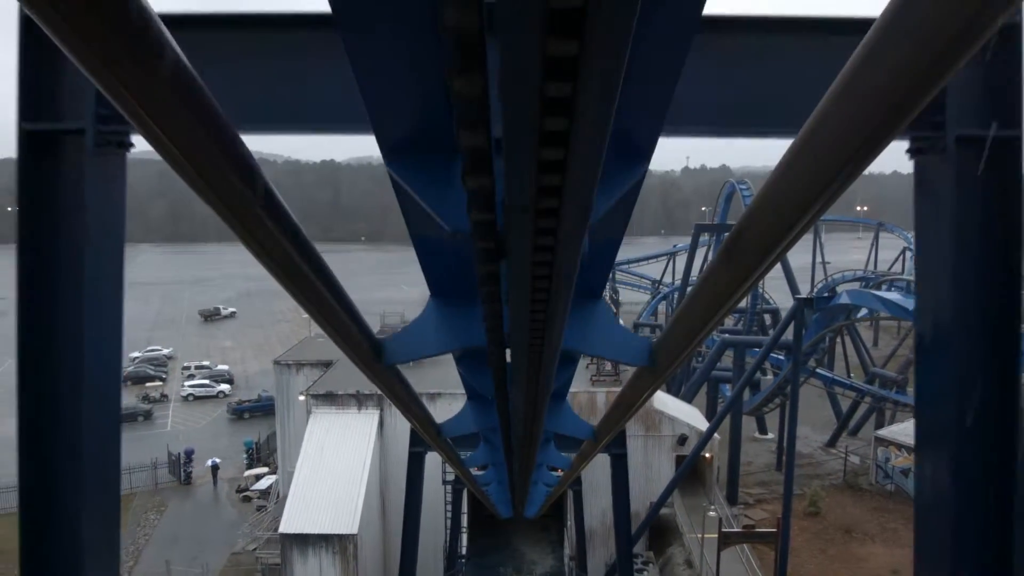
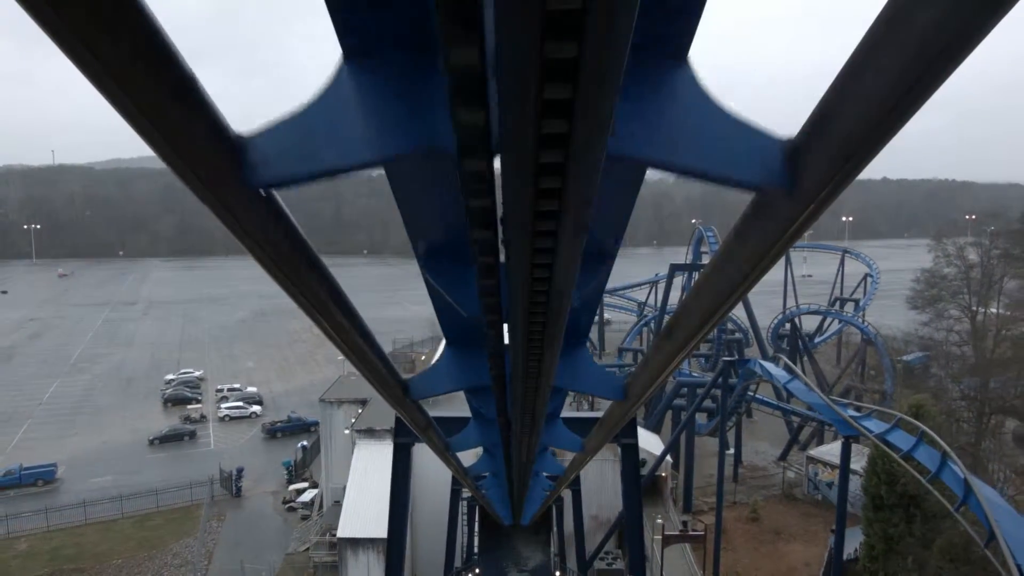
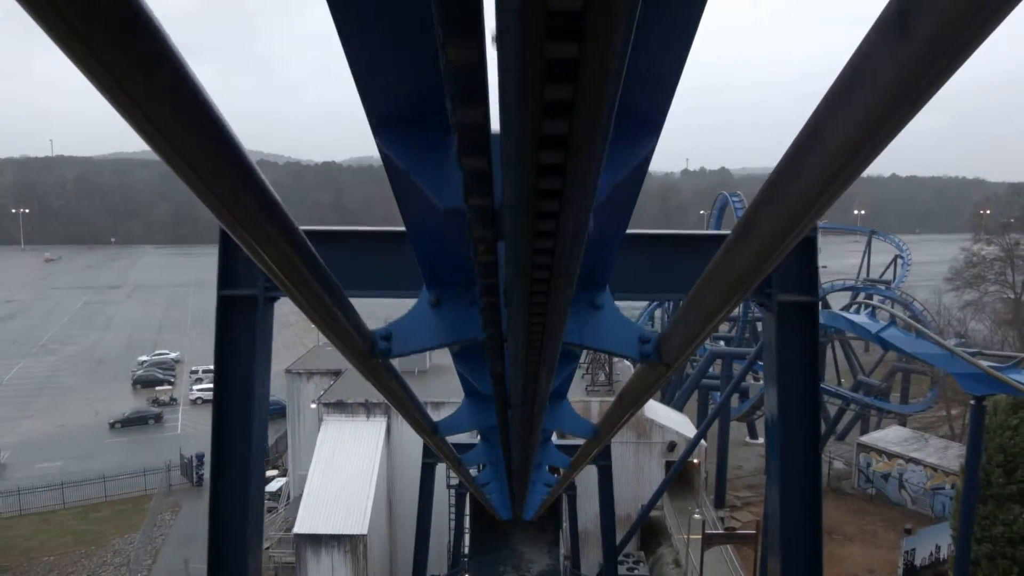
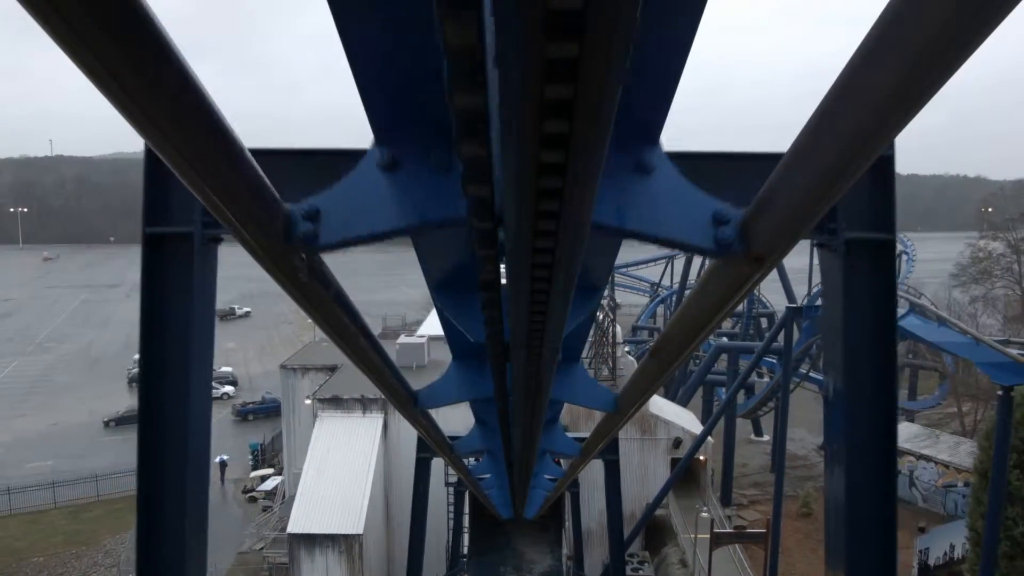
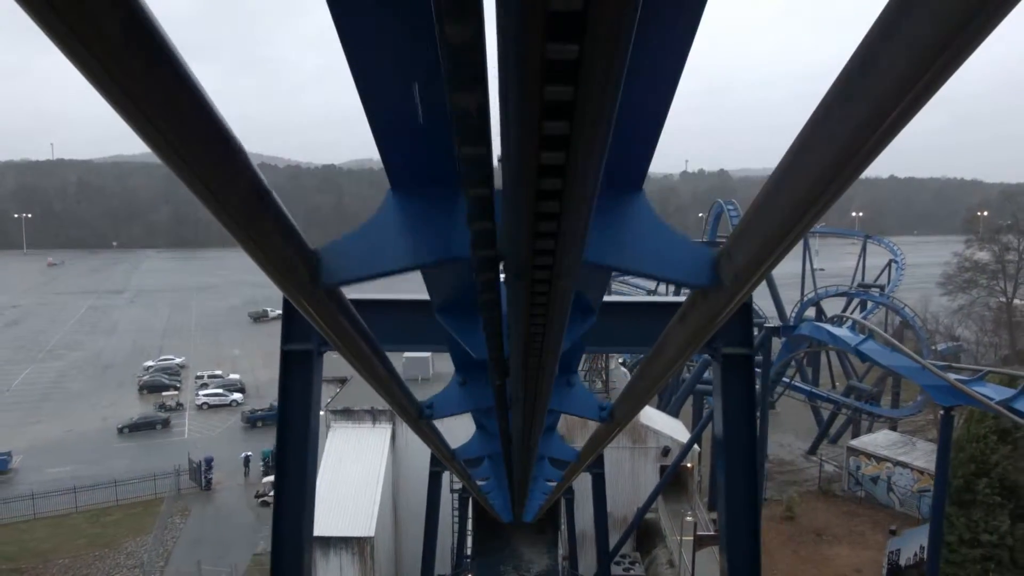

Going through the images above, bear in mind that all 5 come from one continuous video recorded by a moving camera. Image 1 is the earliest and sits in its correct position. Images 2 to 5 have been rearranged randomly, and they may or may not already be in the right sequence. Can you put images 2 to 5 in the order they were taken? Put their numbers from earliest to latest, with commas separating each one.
4, 3, 5, 2
